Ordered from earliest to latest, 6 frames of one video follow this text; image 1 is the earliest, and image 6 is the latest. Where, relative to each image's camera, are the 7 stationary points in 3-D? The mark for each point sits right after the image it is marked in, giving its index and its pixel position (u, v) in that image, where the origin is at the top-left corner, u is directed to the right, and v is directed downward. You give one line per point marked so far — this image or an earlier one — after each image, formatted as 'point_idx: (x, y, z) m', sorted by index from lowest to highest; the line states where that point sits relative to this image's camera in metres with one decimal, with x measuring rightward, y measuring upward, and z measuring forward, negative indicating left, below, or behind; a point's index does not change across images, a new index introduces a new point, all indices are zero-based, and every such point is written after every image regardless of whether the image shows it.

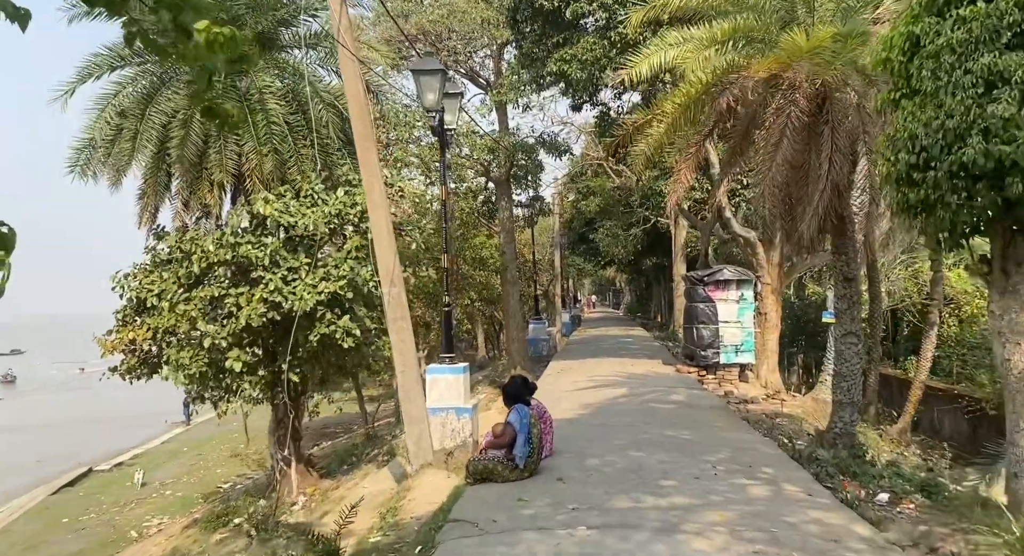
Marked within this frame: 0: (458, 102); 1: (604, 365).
0: (-0.7, +2.3, +9.9) m
1: (+1.9, -1.8, +15.3) m
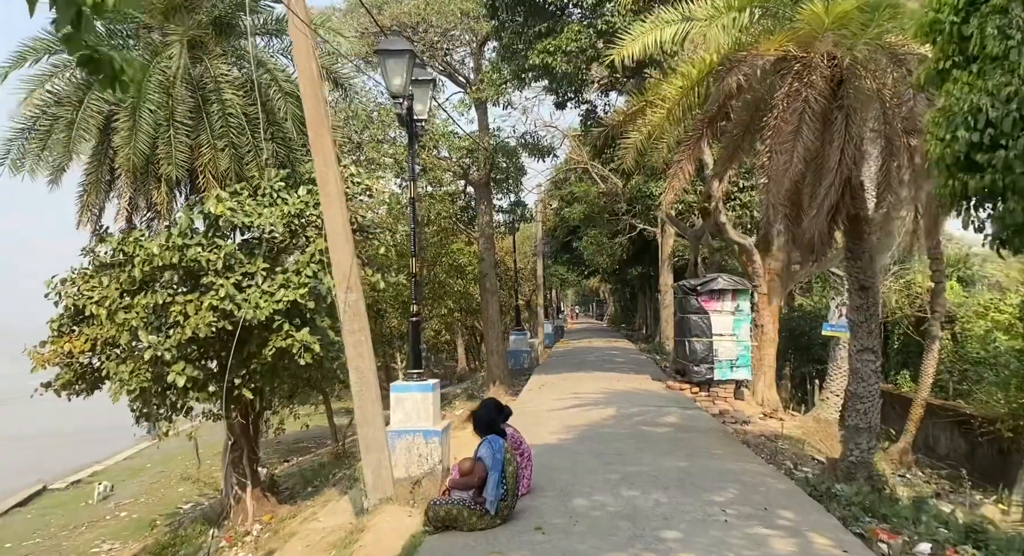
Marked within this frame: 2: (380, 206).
0: (-1.0, +2.2, +8.9) m
1: (+1.5, -2.0, +14.4) m
2: (-2.3, +1.3, +13.3) m
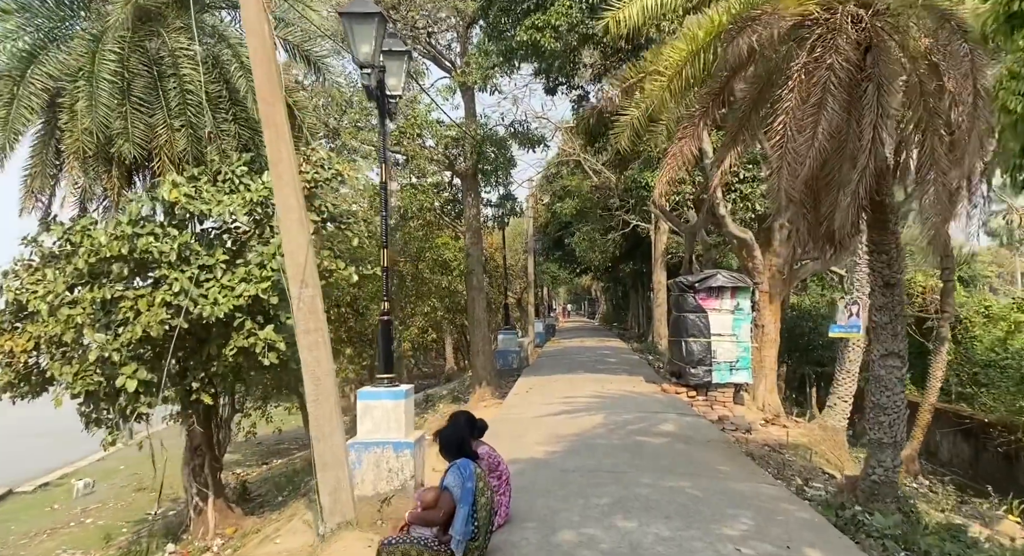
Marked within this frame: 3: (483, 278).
0: (-1.2, +2.3, +8.0) m
1: (+1.2, -1.9, +13.5) m
2: (-2.6, +1.4, +12.4) m
3: (-0.6, 0.0, +16.8) m
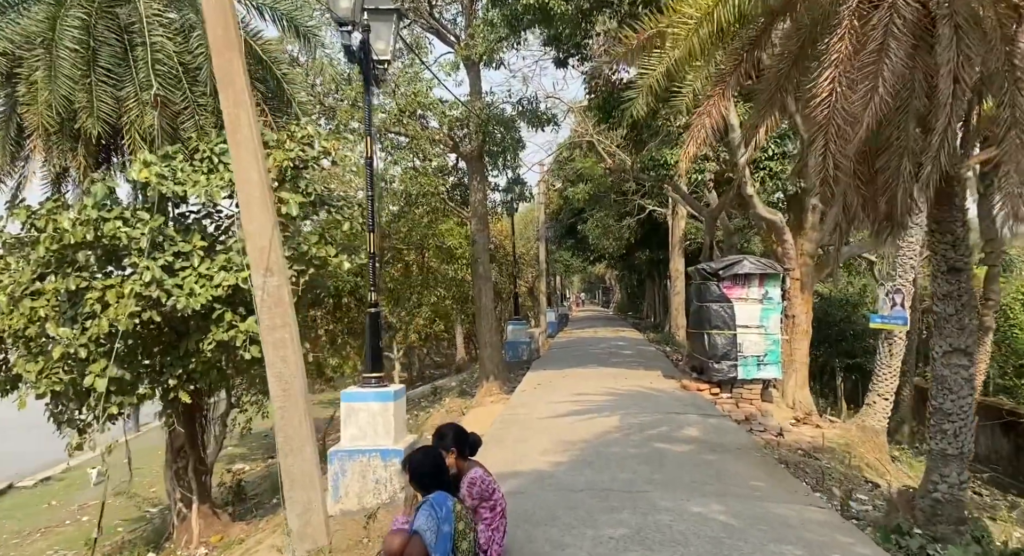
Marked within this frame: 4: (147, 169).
0: (-1.2, +2.4, +7.1) m
1: (+1.3, -1.7, +12.6) m
2: (-2.5, +1.6, +11.6) m
3: (-0.5, +0.2, +15.9) m
4: (-4.1, +1.2, +8.4) m
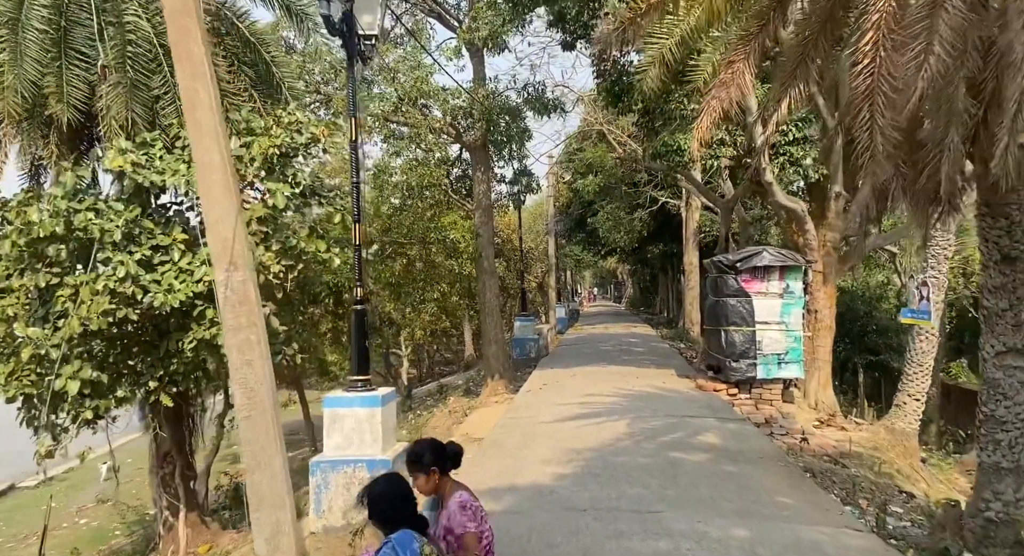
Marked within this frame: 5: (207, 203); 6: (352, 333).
0: (-1.2, +2.5, +6.5) m
1: (+1.4, -1.6, +12.0) m
2: (-2.4, +1.6, +11.0) m
3: (-0.3, +0.4, +15.3) m
4: (-4.1, +1.3, +7.8) m
5: (-1.9, +0.5, +4.6) m
6: (-1.3, -0.5, +6.3) m
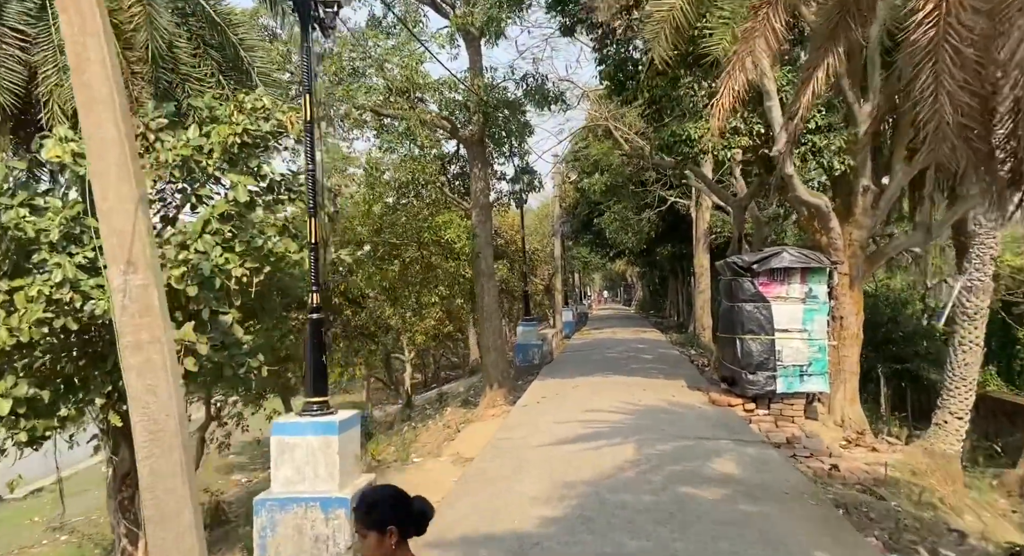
0: (-1.3, +2.4, +5.6) m
1: (+1.4, -1.6, +11.0) m
2: (-2.5, +1.6, +10.1) m
3: (-0.3, +0.3, +14.4) m
4: (-4.2, +1.2, +7.0) m
5: (-2.0, +0.4, +3.7) m
6: (-1.5, -0.5, +5.4) m
